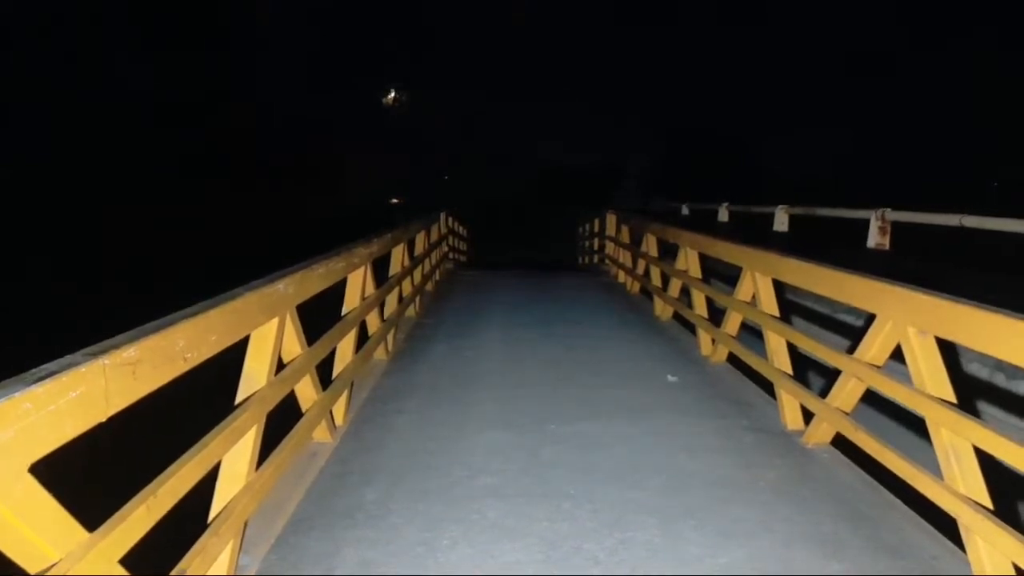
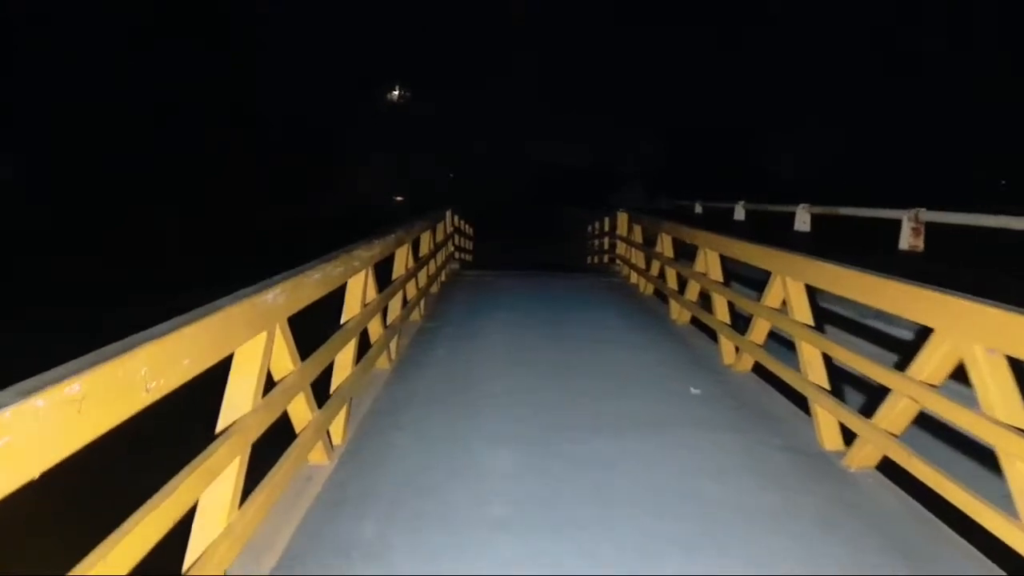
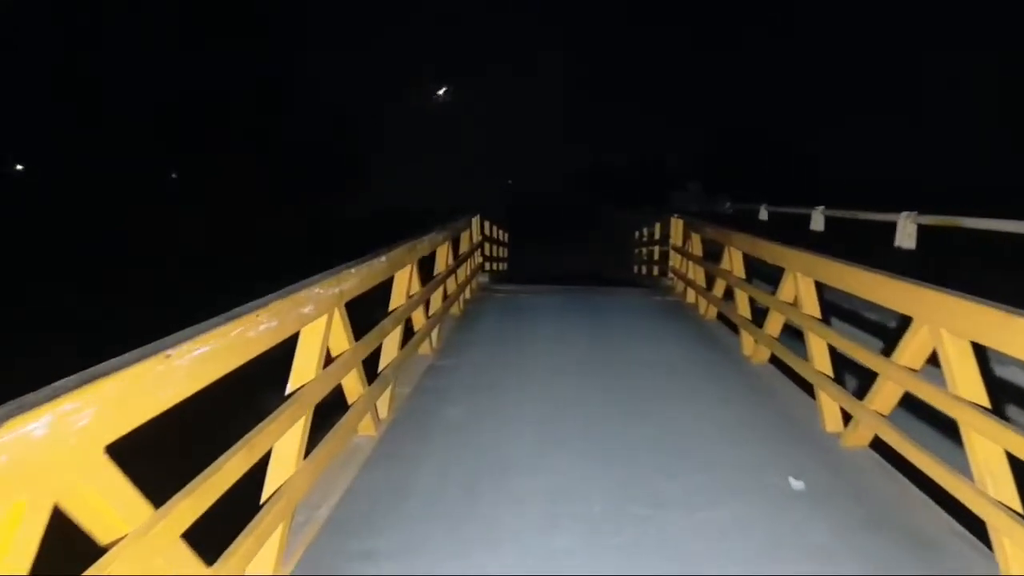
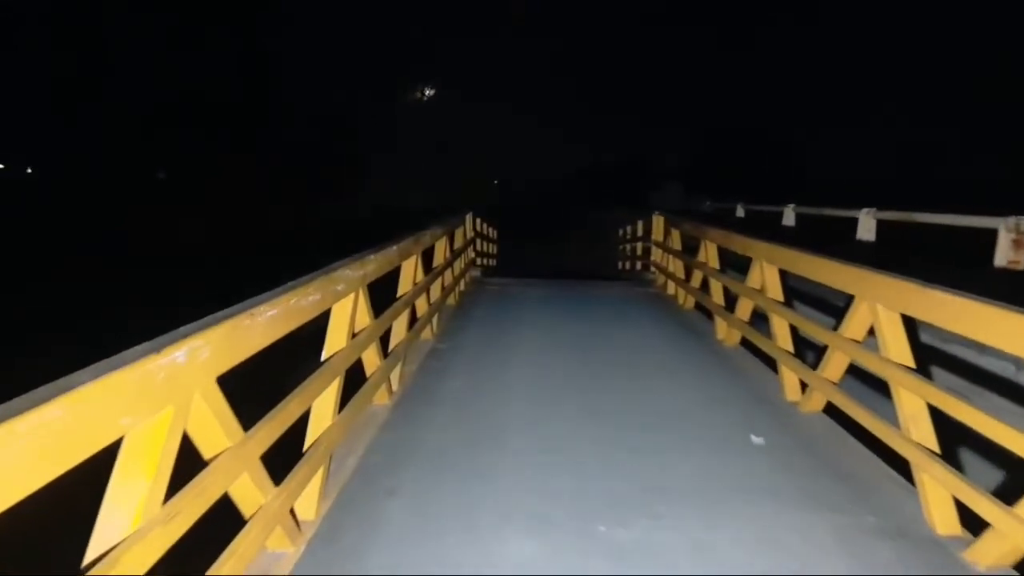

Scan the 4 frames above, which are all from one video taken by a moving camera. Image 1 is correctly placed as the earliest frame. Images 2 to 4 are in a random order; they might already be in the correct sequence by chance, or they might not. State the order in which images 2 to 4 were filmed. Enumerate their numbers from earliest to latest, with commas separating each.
2, 4, 3
